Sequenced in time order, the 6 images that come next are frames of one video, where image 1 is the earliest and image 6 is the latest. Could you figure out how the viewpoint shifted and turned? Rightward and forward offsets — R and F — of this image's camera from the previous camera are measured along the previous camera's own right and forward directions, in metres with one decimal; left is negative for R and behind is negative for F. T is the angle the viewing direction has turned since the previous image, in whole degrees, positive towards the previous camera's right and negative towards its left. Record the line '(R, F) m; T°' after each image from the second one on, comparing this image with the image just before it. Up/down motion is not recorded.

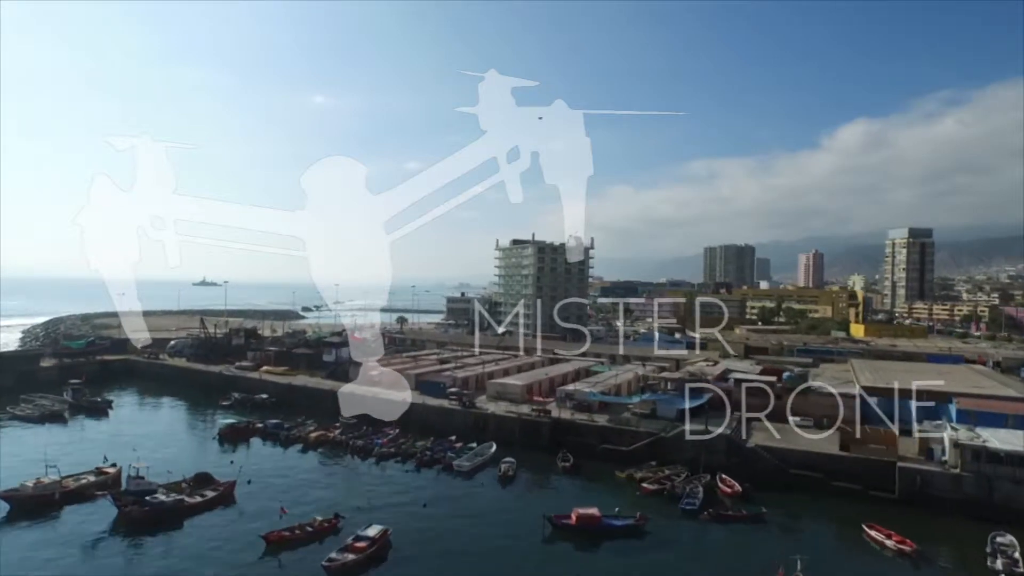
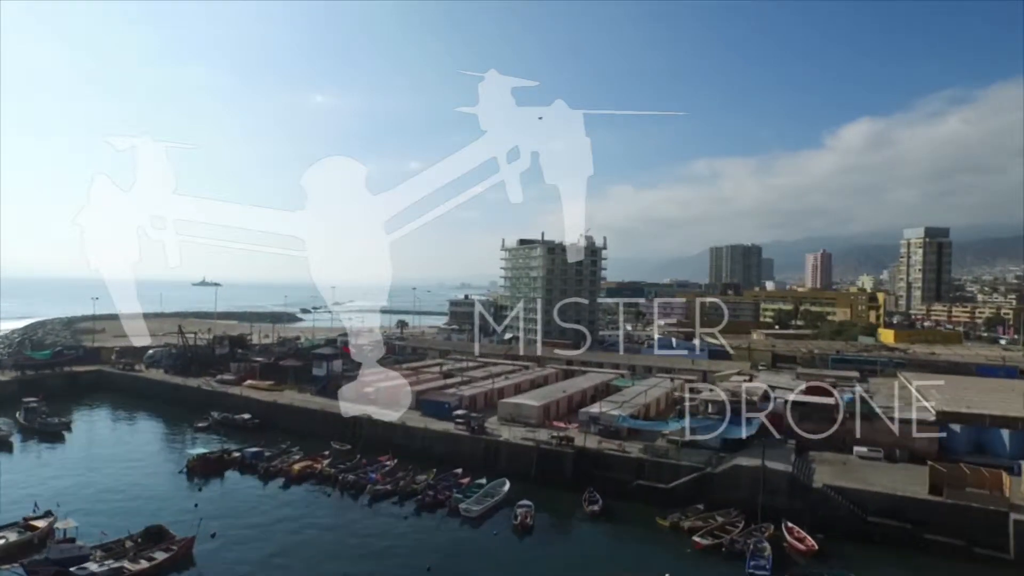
(-0.3, +2.0) m; 0°
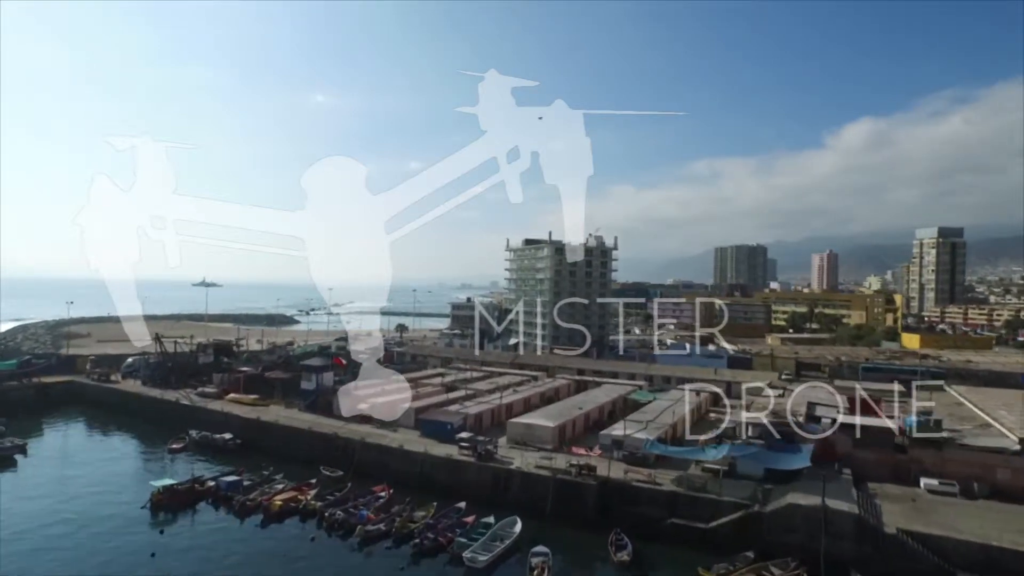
(-0.2, +1.6) m; 0°
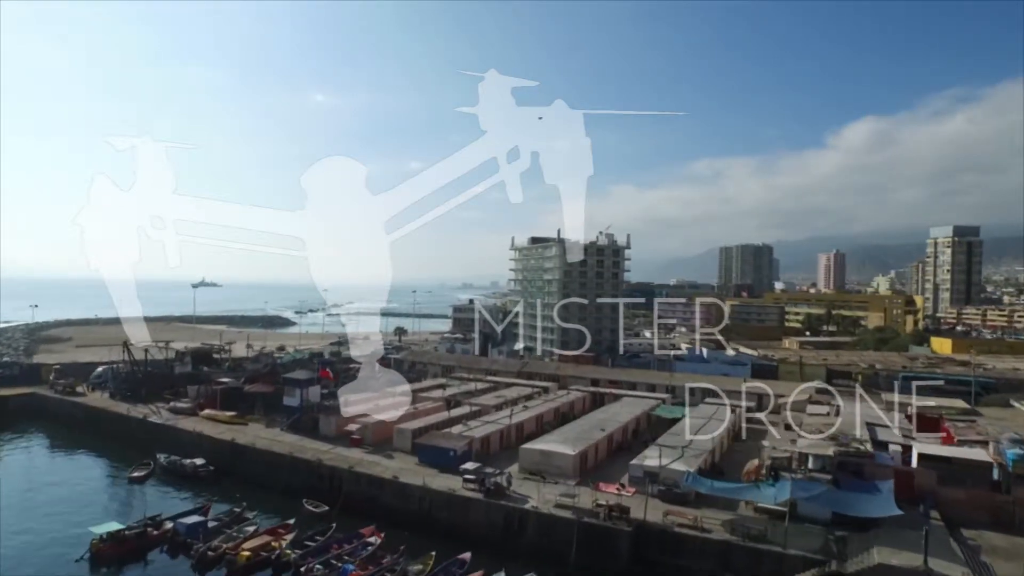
(-0.2, +1.8) m; 0°
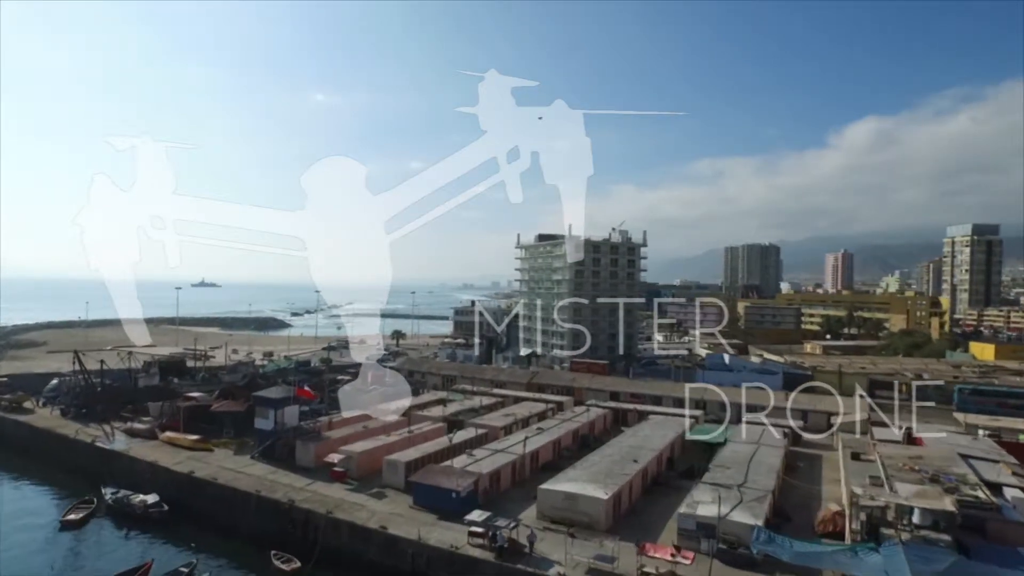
(-0.2, +2.1) m; 0°
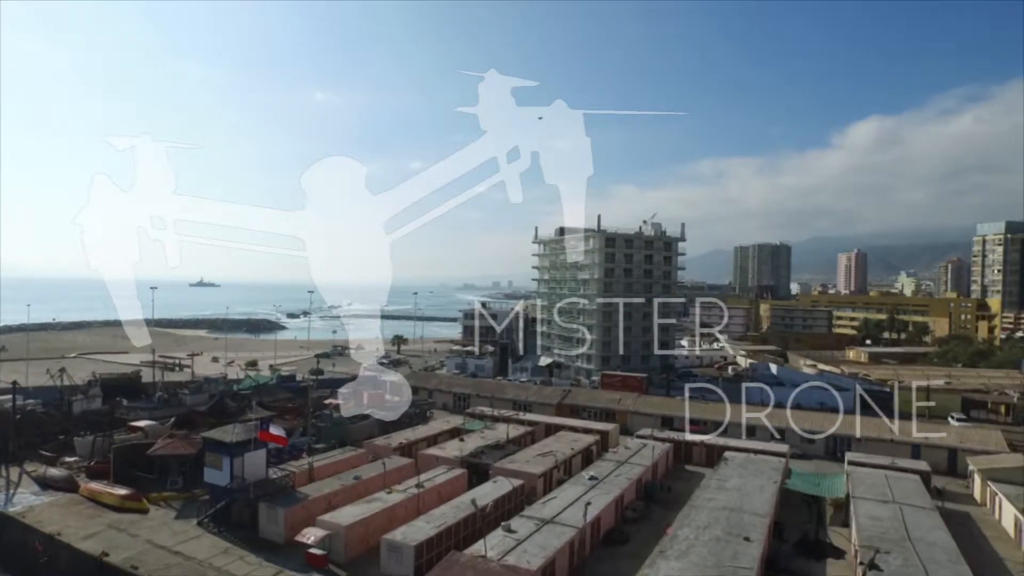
(-0.7, +3.2) m; 0°
